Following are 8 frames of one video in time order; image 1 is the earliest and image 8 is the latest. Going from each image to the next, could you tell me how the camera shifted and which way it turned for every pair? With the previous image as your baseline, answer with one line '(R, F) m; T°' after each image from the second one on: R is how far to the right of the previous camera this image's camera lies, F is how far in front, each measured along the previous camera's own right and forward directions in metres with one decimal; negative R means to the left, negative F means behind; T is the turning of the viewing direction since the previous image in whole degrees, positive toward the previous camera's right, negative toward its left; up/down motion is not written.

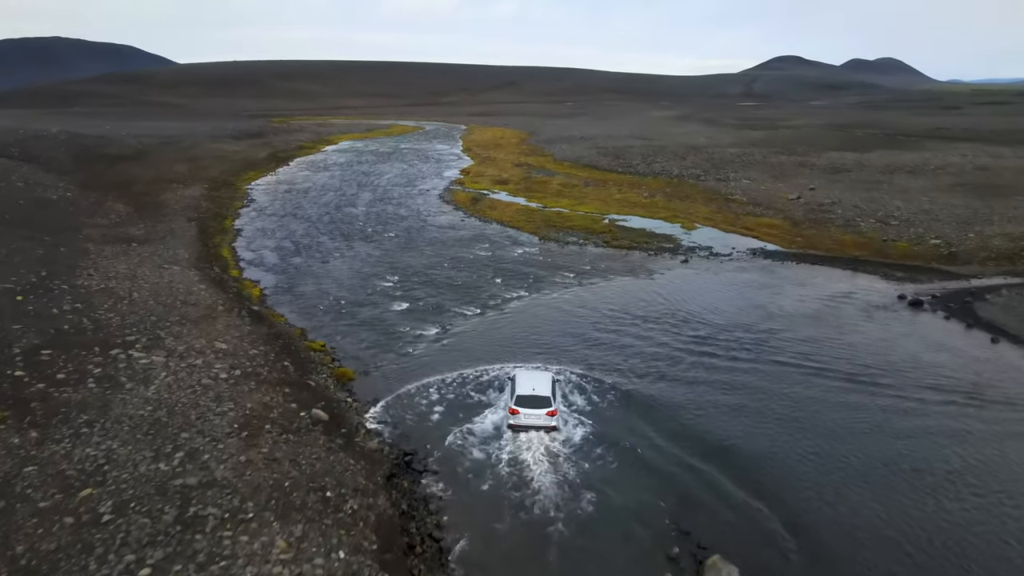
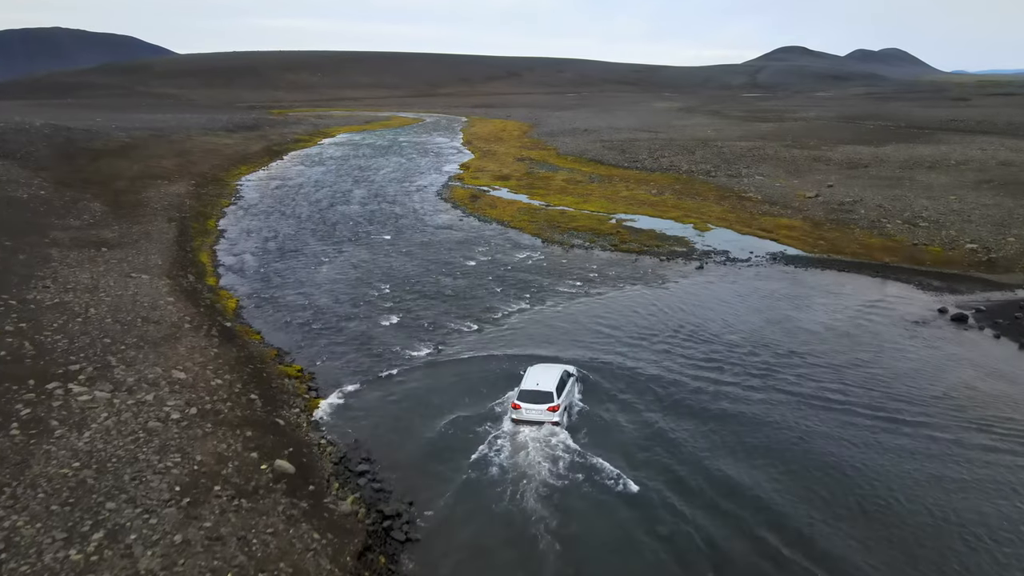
(+0.1, +3.4) m; 0°
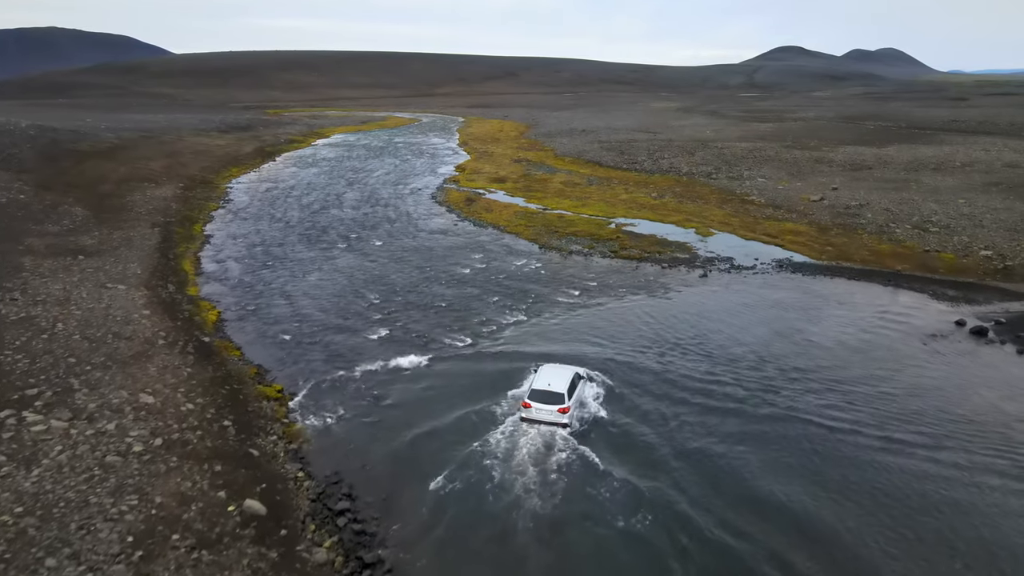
(+0.1, +1.7) m; 0°
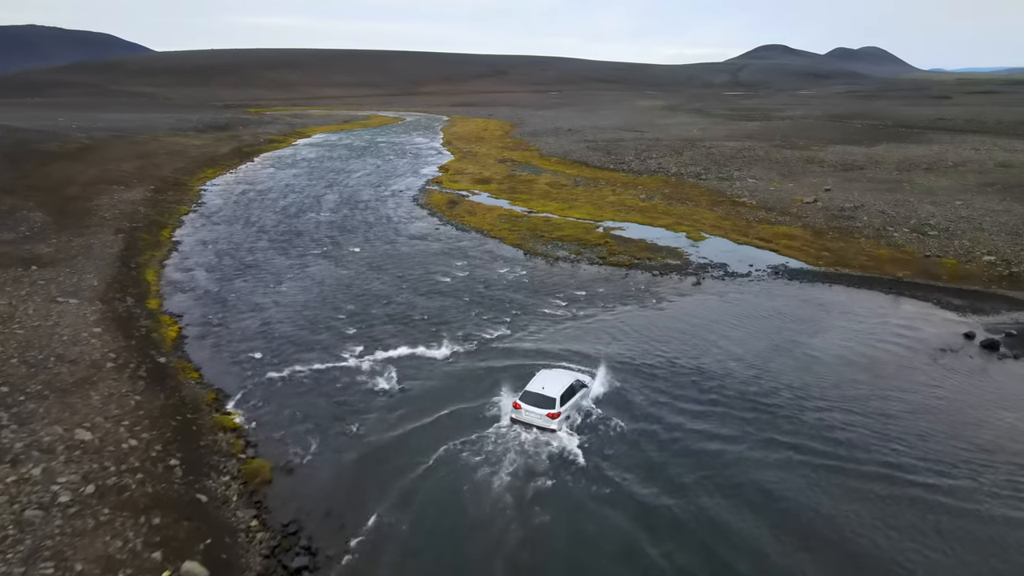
(+0.2, +2.1) m; +1°
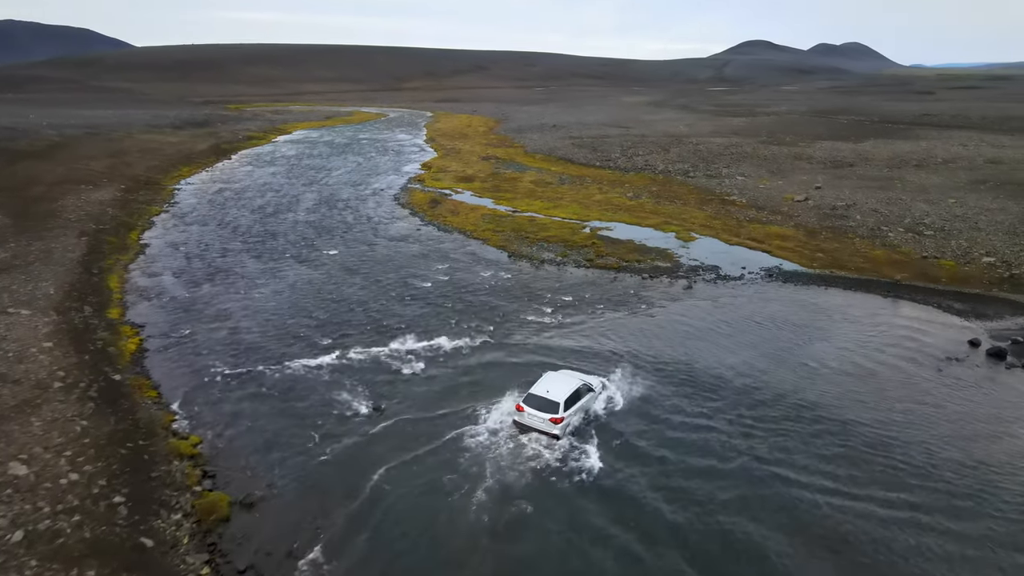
(+0.1, +1.7) m; +1°
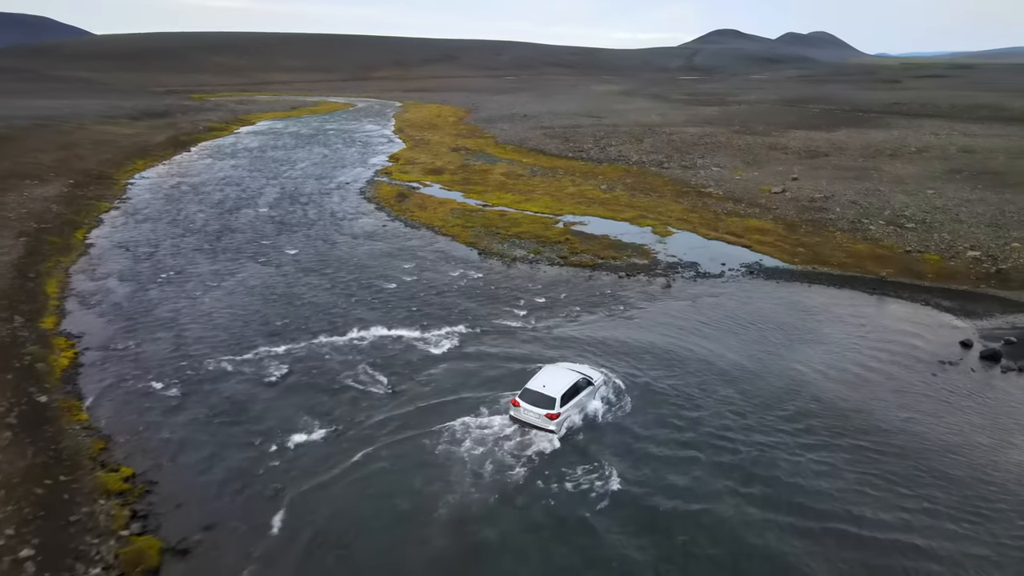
(+0.1, +2.0) m; +2°
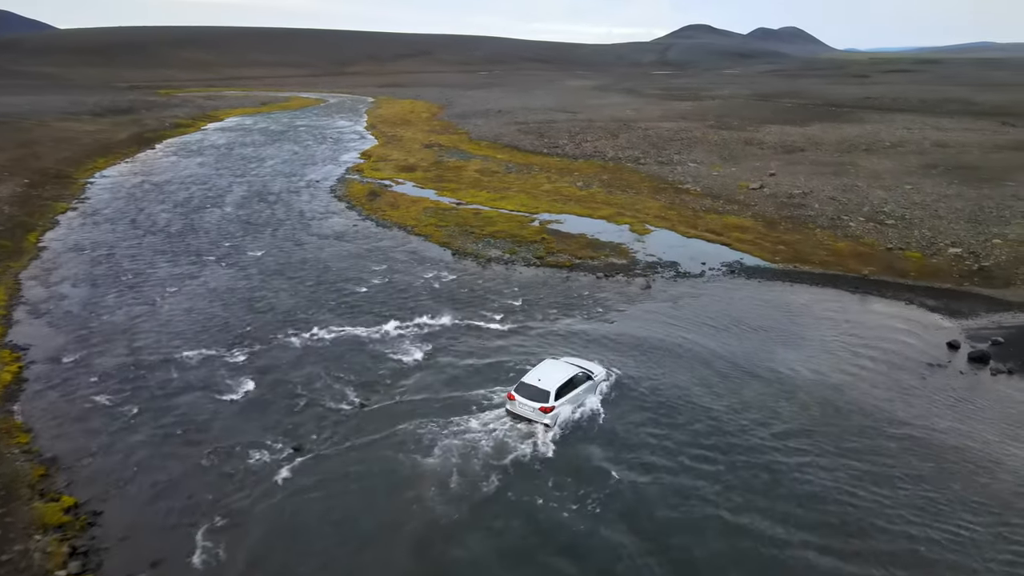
(+0.1, +1.2) m; +2°
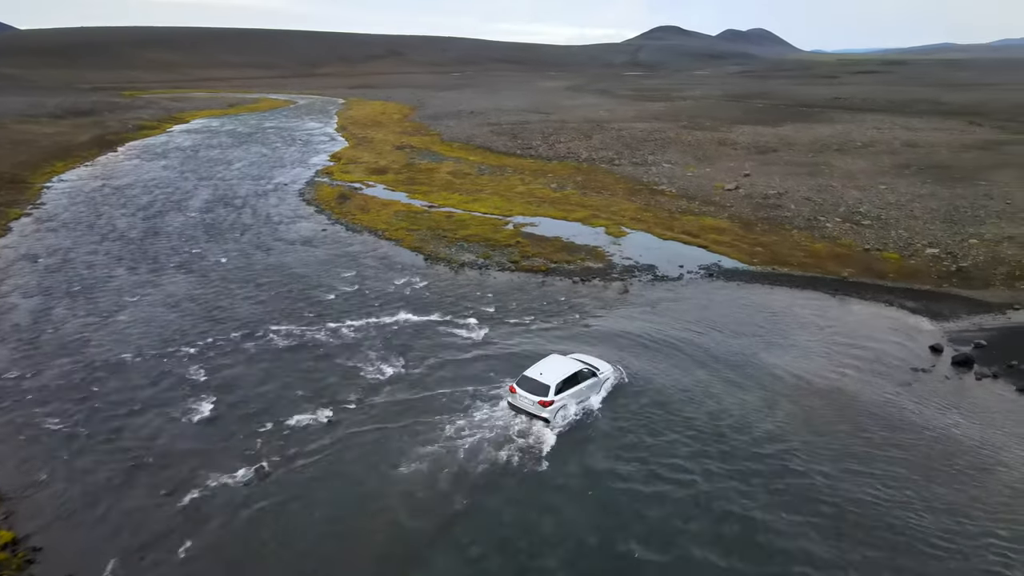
(0.0, +1.0) m; +2°
